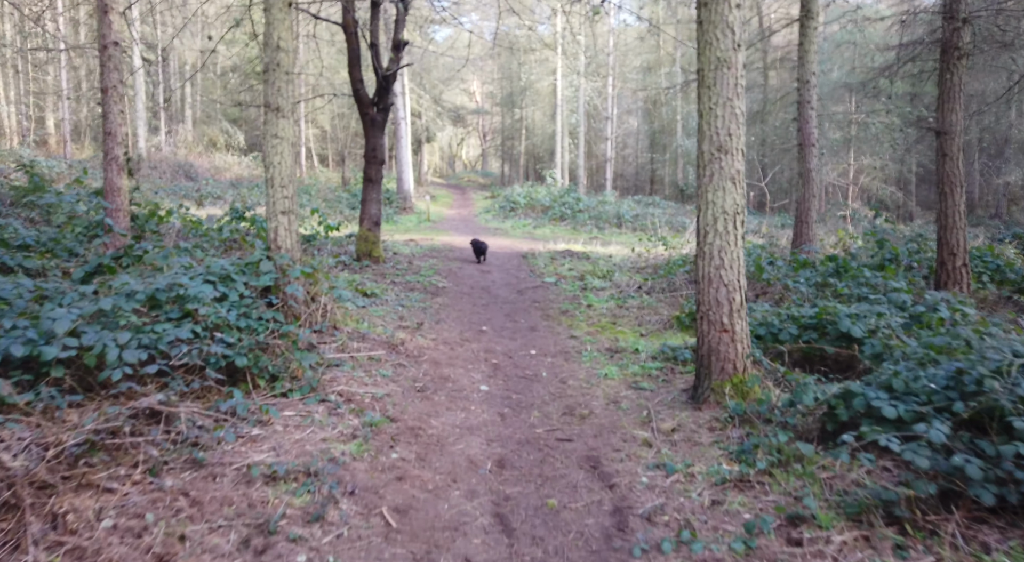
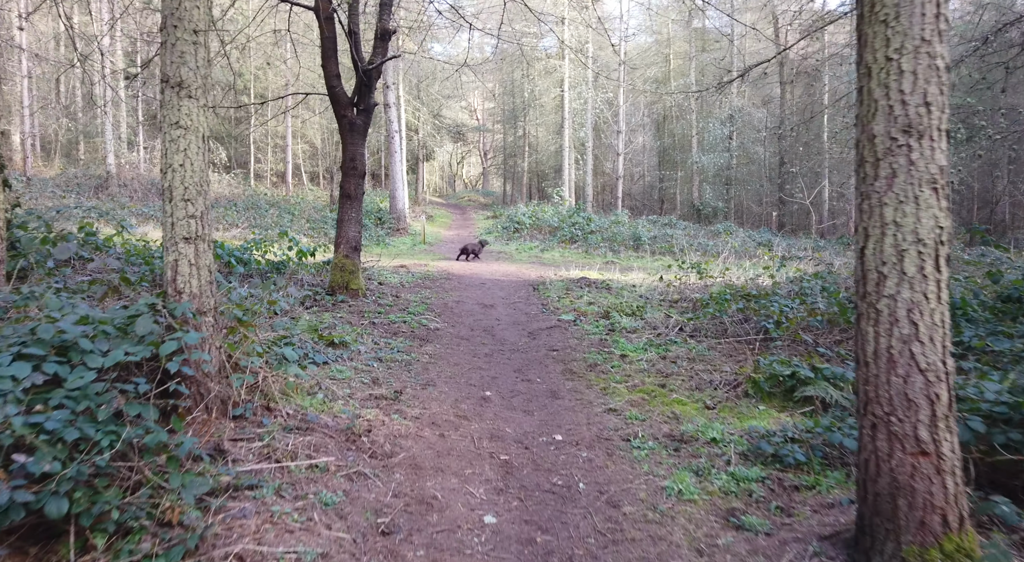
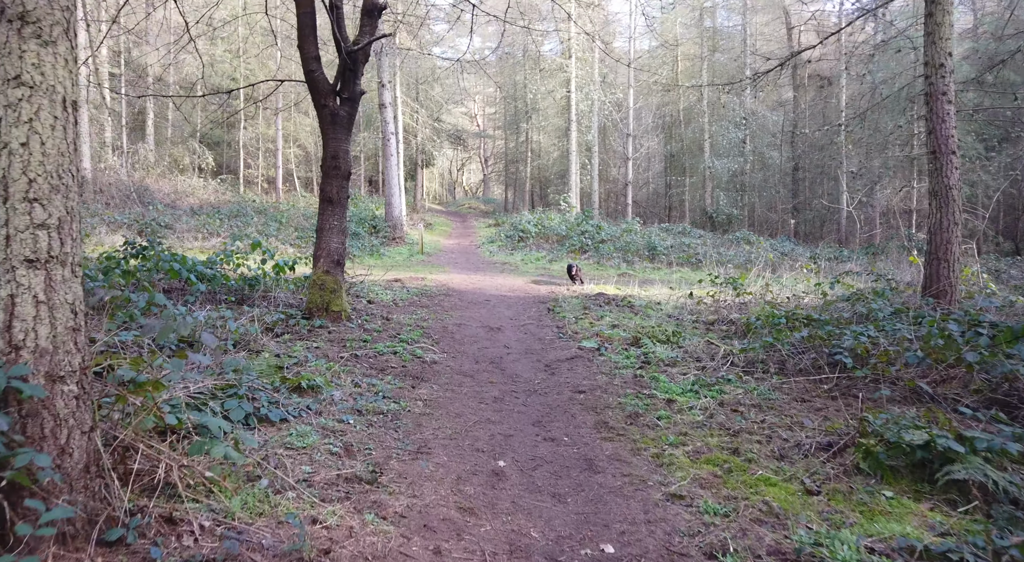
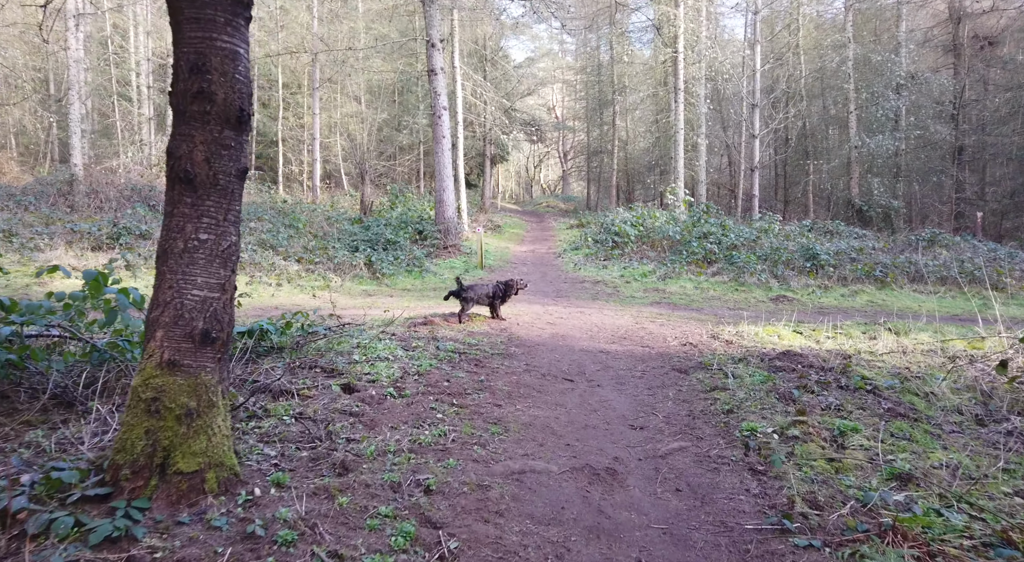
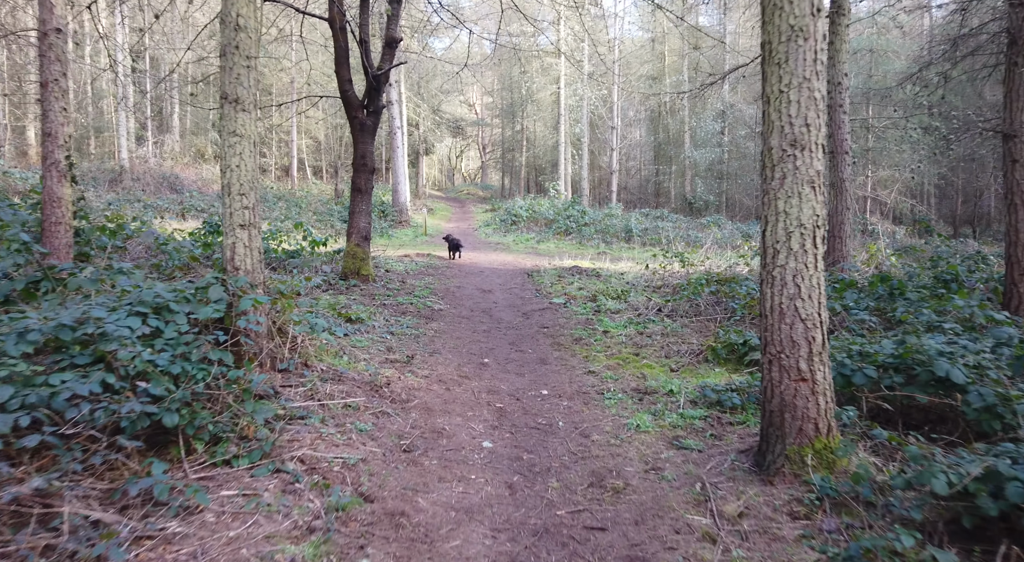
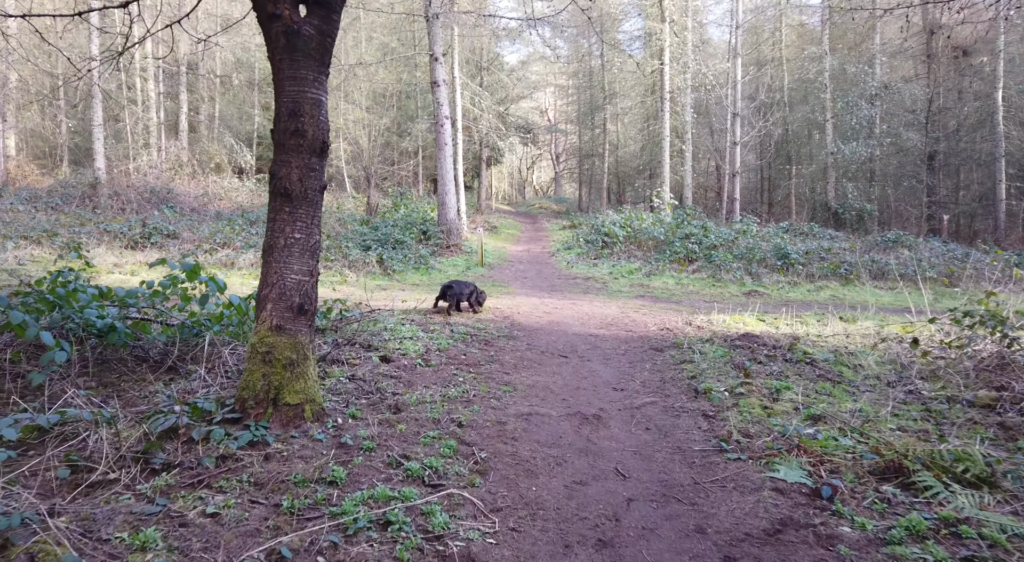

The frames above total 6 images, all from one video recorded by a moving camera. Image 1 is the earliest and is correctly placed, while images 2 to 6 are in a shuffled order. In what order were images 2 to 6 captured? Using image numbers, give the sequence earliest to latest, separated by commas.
5, 2, 3, 6, 4
